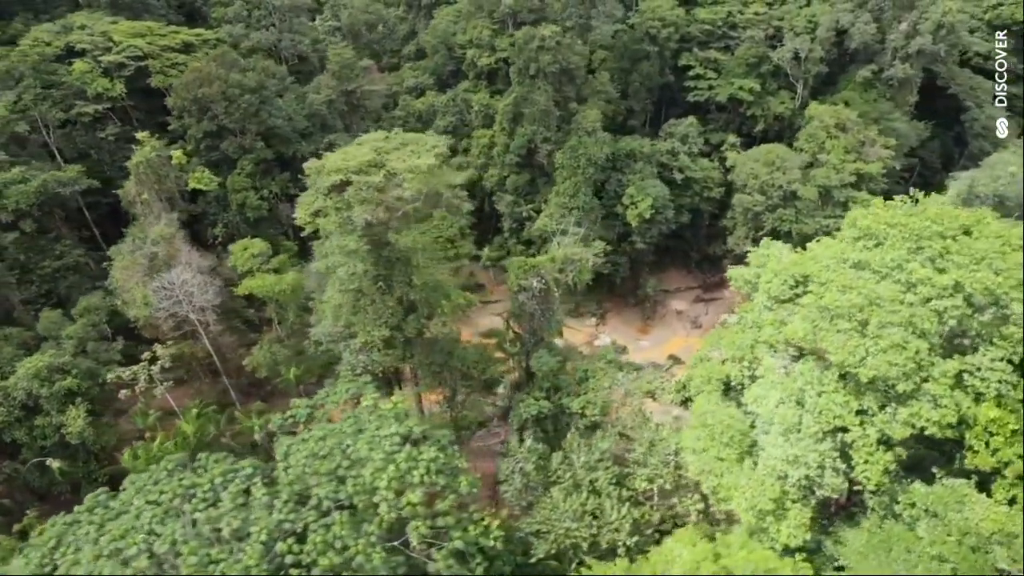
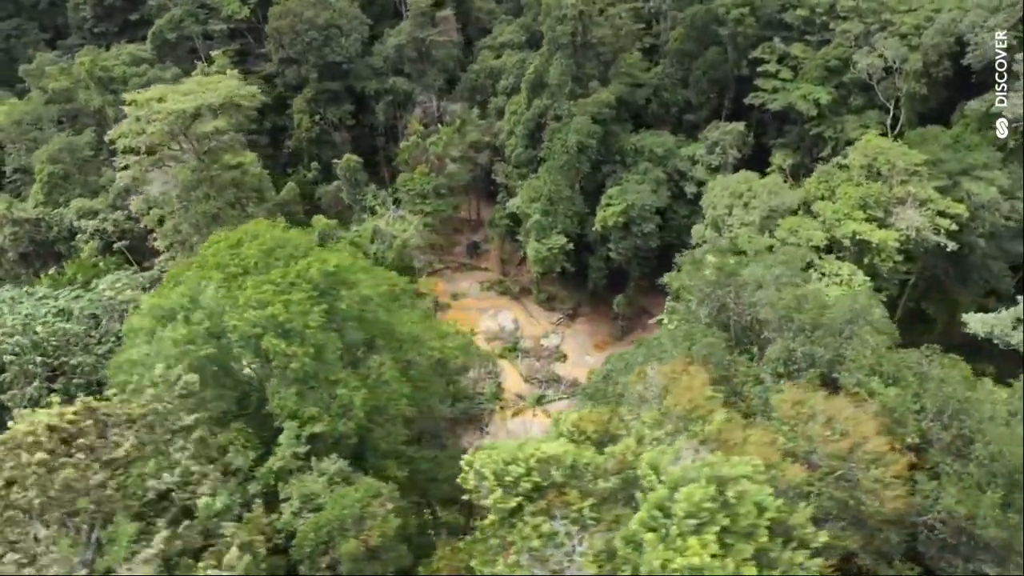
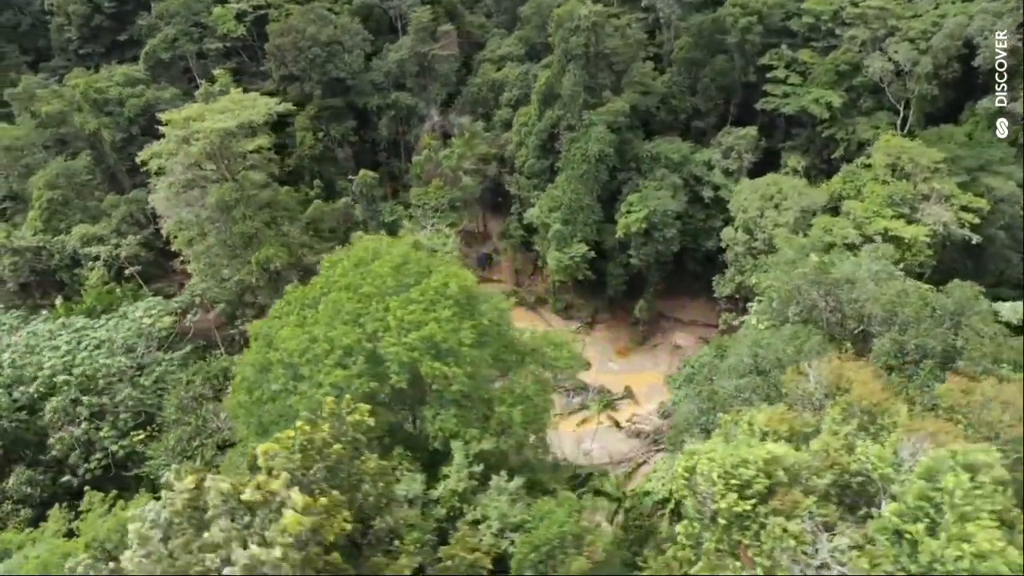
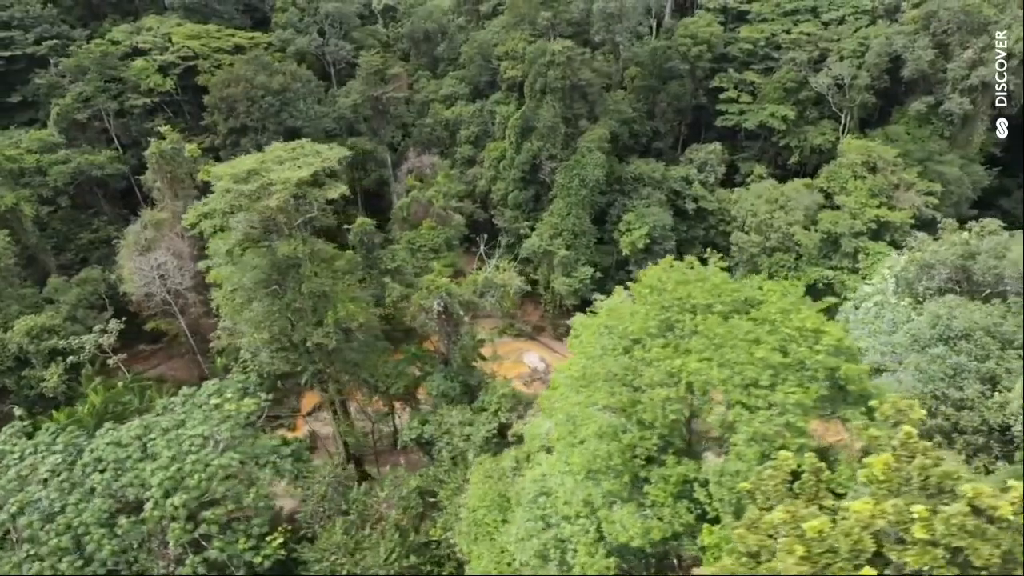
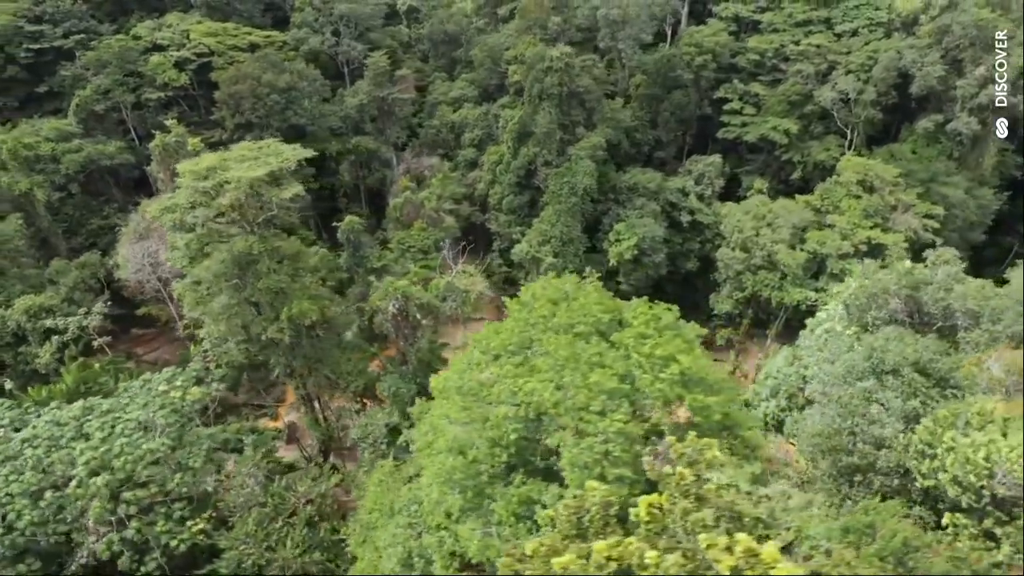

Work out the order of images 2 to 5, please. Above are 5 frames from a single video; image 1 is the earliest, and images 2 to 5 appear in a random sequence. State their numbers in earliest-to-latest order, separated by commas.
4, 5, 3, 2
